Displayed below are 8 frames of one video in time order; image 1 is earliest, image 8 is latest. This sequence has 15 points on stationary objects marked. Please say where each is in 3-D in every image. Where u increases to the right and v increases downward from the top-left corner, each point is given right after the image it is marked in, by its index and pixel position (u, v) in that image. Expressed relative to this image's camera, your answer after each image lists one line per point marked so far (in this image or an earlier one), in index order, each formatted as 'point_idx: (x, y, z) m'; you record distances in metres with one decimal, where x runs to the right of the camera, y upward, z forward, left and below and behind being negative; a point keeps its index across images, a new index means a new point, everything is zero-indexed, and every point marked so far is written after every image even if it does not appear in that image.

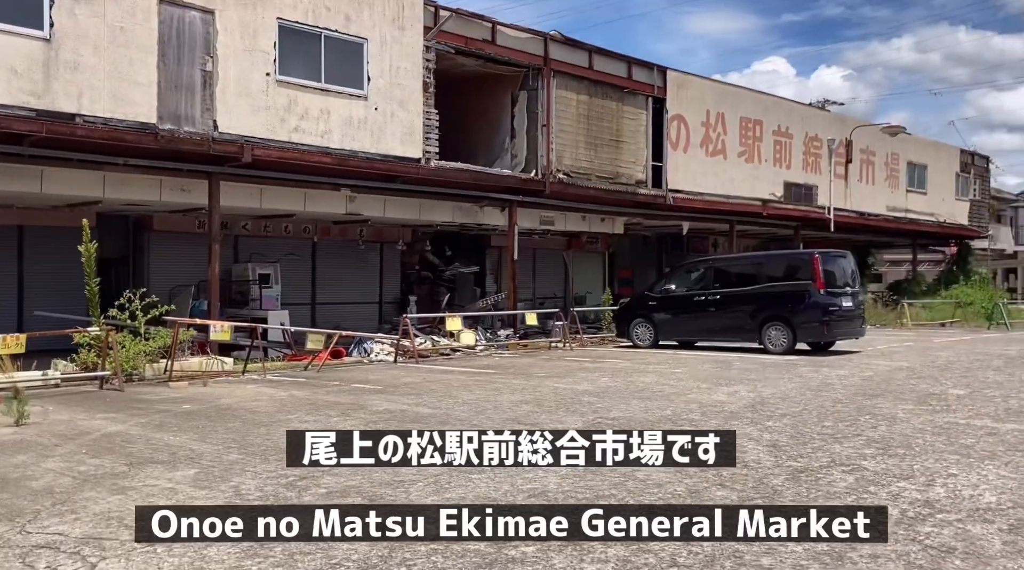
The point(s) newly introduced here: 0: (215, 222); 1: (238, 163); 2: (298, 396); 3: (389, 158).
0: (-4.8, +1.0, +16.1) m
1: (-4.3, +1.9, +15.5) m
2: (-2.5, -1.3, +11.8) m
3: (-2.2, +2.3, +17.5) m
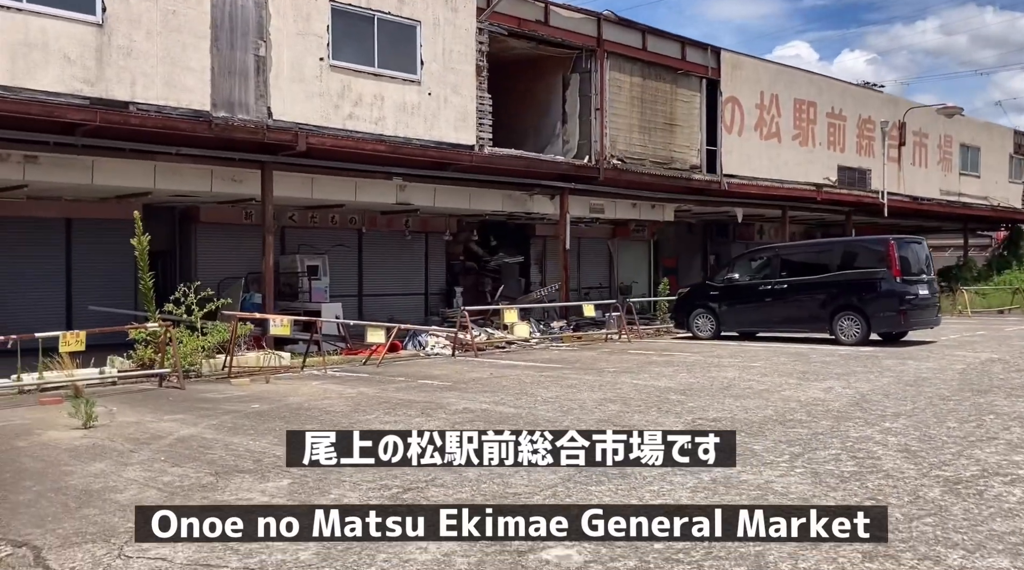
0: (-3.8, +1.1, +15.6) m
1: (-3.4, +2.0, +15.0) m
2: (-1.7, -1.2, +11.3) m
3: (-1.2, +2.4, +17.0) m
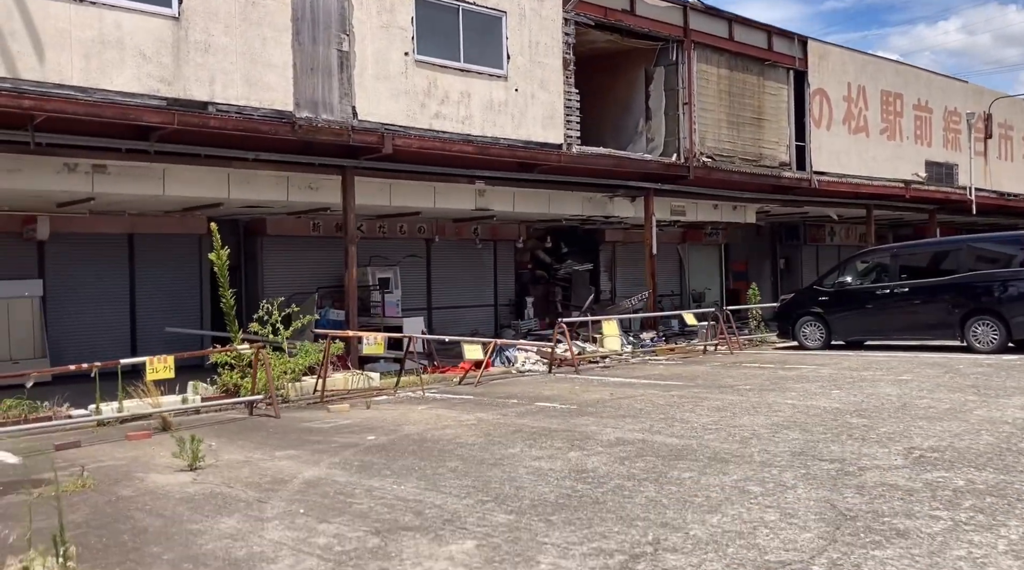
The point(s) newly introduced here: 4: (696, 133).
0: (-2.4, +0.9, +14.4) m
1: (-1.9, +1.8, +13.9) m
2: (-0.2, -1.4, +10.0) m
3: (+0.3, +2.2, +15.7) m
4: (+3.4, +2.8, +18.5) m
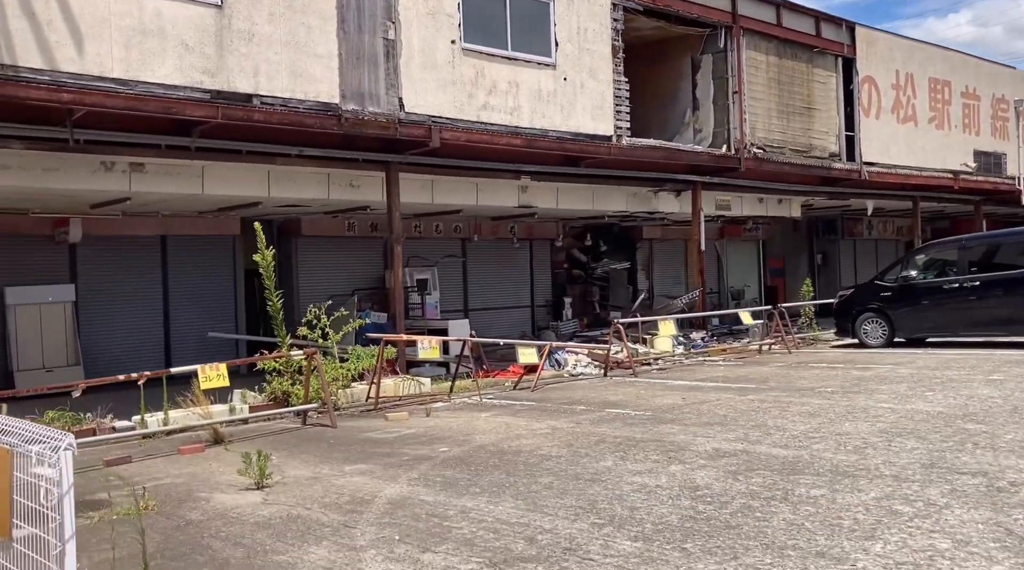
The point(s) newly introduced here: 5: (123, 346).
0: (-1.6, +0.9, +13.8) m
1: (-1.2, +1.8, +13.2) m
2: (+0.5, -1.4, +9.4) m
3: (+1.1, +2.3, +15.1) m
4: (+4.2, +2.9, +17.7) m
5: (-6.1, -1.0, +15.5) m
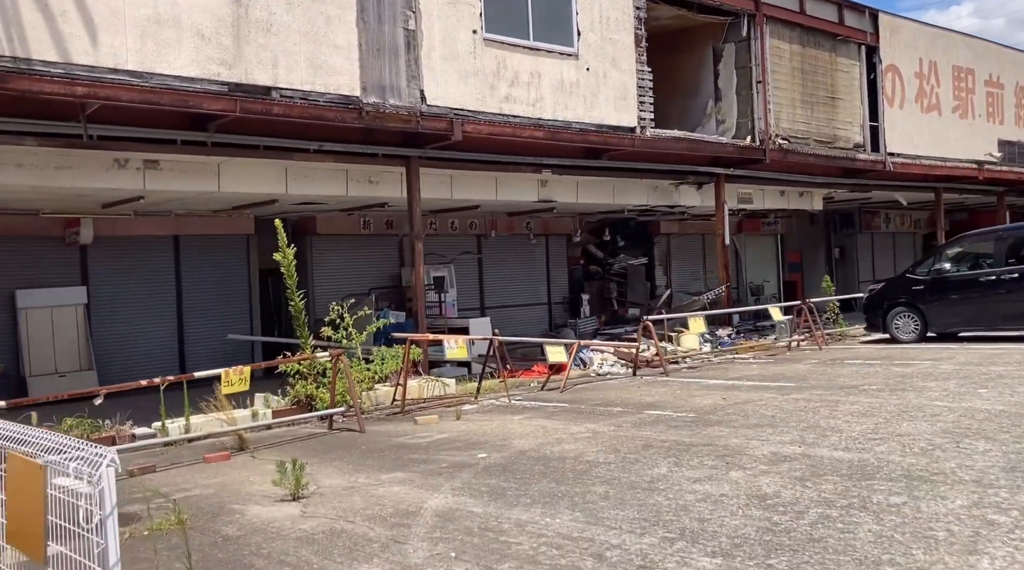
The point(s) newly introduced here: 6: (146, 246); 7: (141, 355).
0: (-1.3, +0.9, +13.3) m
1: (-0.9, +1.9, +12.8) m
2: (+0.8, -1.3, +9.0) m
3: (+1.4, +2.3, +14.6) m
4: (+4.5, +3.0, +17.3) m
5: (-5.7, -1.0, +15.1) m
6: (-5.6, +0.6, +15.3) m
7: (-5.7, -1.1, +15.2) m
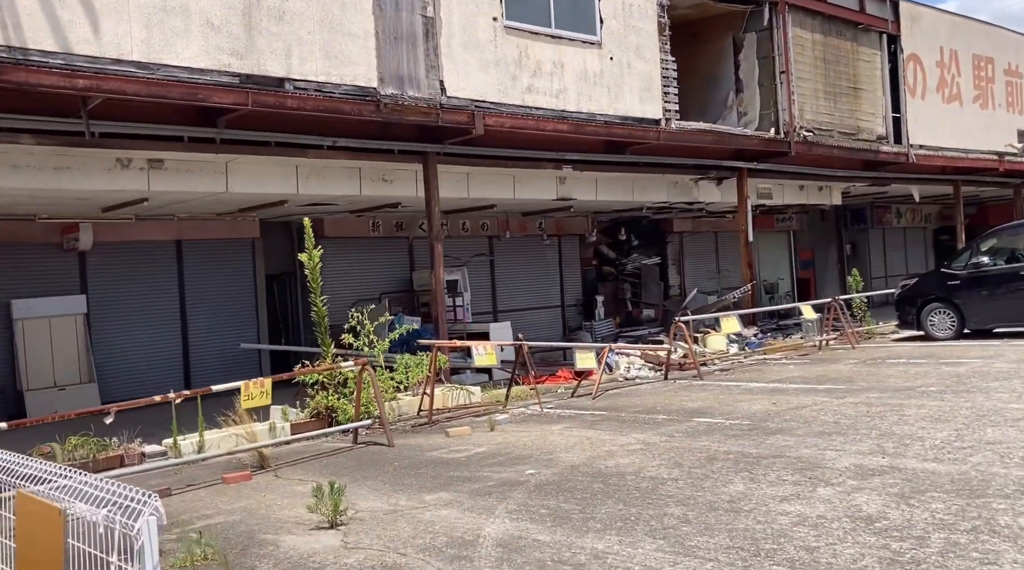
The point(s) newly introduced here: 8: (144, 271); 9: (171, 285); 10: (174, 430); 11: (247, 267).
0: (-1.0, +0.9, +12.6) m
1: (-0.6, +1.8, +12.1) m
2: (+1.2, -1.3, +8.3) m
3: (+1.6, +2.3, +14.0) m
4: (+4.8, +3.0, +16.7) m
5: (-5.4, -1.1, +14.4) m
6: (-5.4, +0.5, +14.5) m
7: (-5.4, -1.2, +14.5) m
8: (-5.4, +0.2, +14.5) m
9: (-5.1, 0.0, +14.8) m
10: (-3.1, -1.3, +9.0) m
11: (-4.2, +0.3, +15.8) m
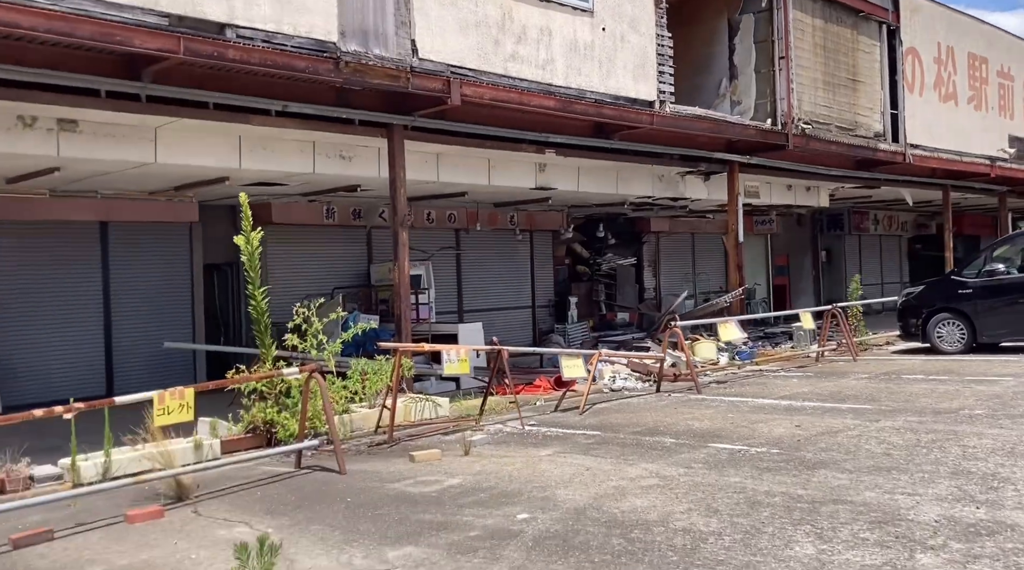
0: (-1.2, +1.0, +11.0) m
1: (-0.8, +1.9, +10.4) m
2: (+1.1, -1.3, +6.7) m
3: (+1.4, +2.3, +12.4) m
4: (+4.4, +2.9, +15.3) m
5: (-5.8, -0.9, +12.5) m
6: (-5.7, +0.7, +12.7) m
7: (-5.8, -1.0, +12.6) m
8: (-5.7, +0.4, +12.6) m
9: (-5.5, +0.2, +12.9) m
10: (-3.2, -1.2, +7.2) m
11: (-4.6, +0.4, +14.0) m
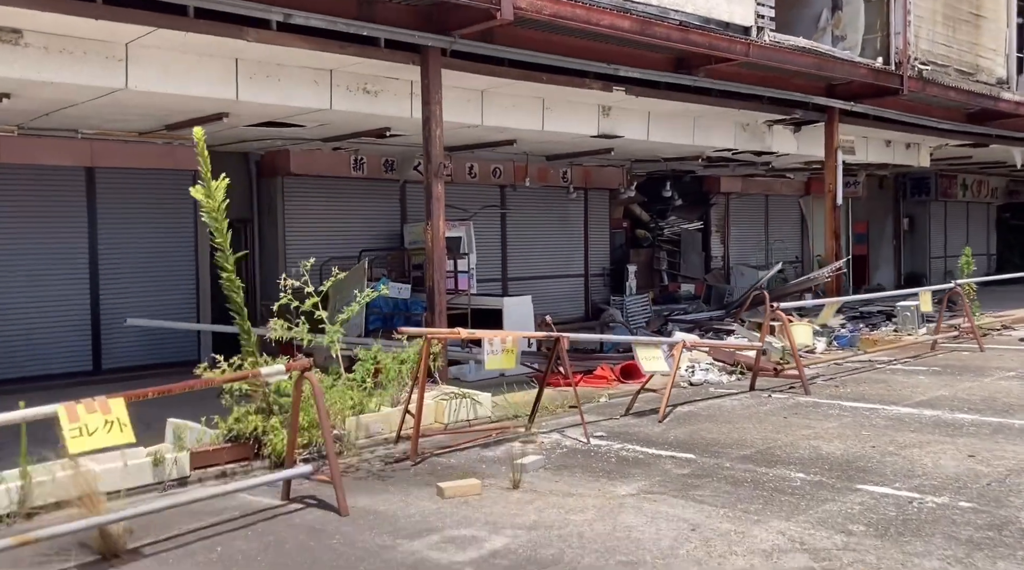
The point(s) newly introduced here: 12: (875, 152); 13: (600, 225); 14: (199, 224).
0: (-0.7, +1.3, +8.7) m
1: (-0.2, +2.2, +8.1) m
2: (+1.4, -1.2, +4.5) m
3: (+2.0, +2.6, +10.0) m
4: (+5.1, +3.3, +12.7) m
5: (-5.2, -0.5, +10.5) m
6: (-5.1, +1.1, +10.6) m
7: (-5.2, -0.5, +10.6) m
8: (-5.1, +0.9, +10.6) m
9: (-4.8, +0.7, +10.9) m
10: (-2.9, -1.0, +5.1) m
11: (-4.0, +0.9, +11.9) m
12: (+6.0, +2.2, +16.2) m
13: (+1.5, +1.0, +16.9) m
14: (-3.8, +0.8, +12.0) m
